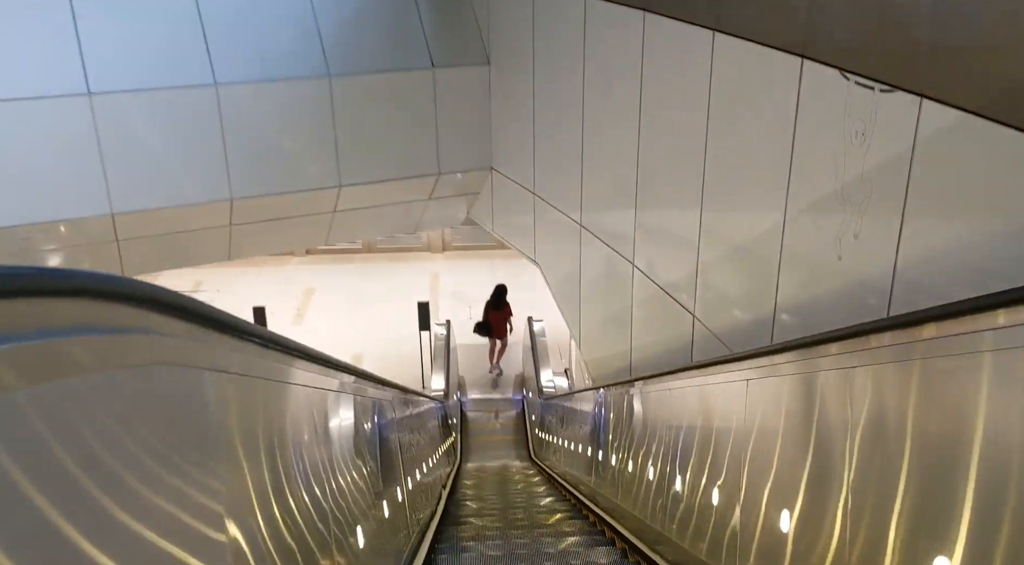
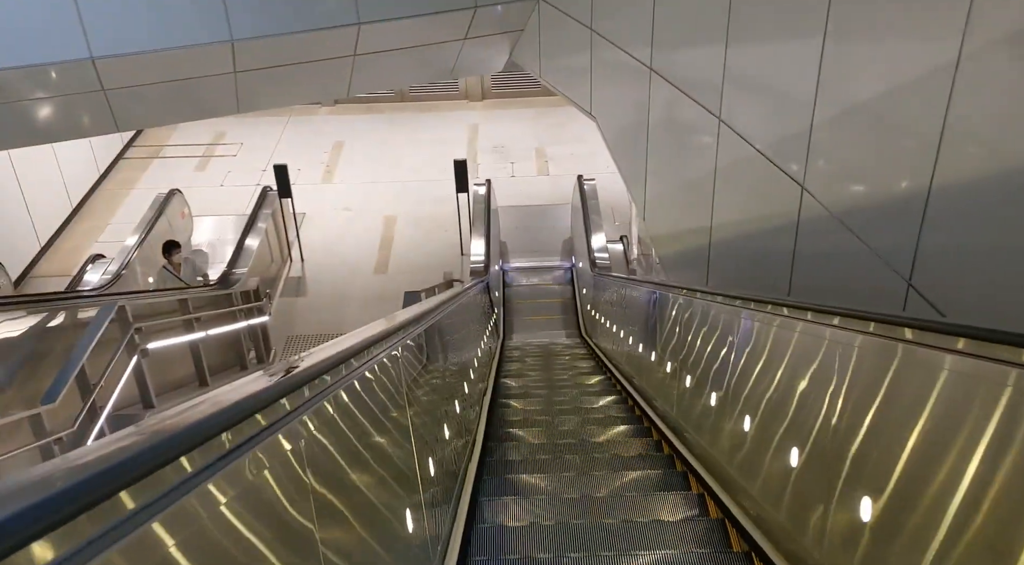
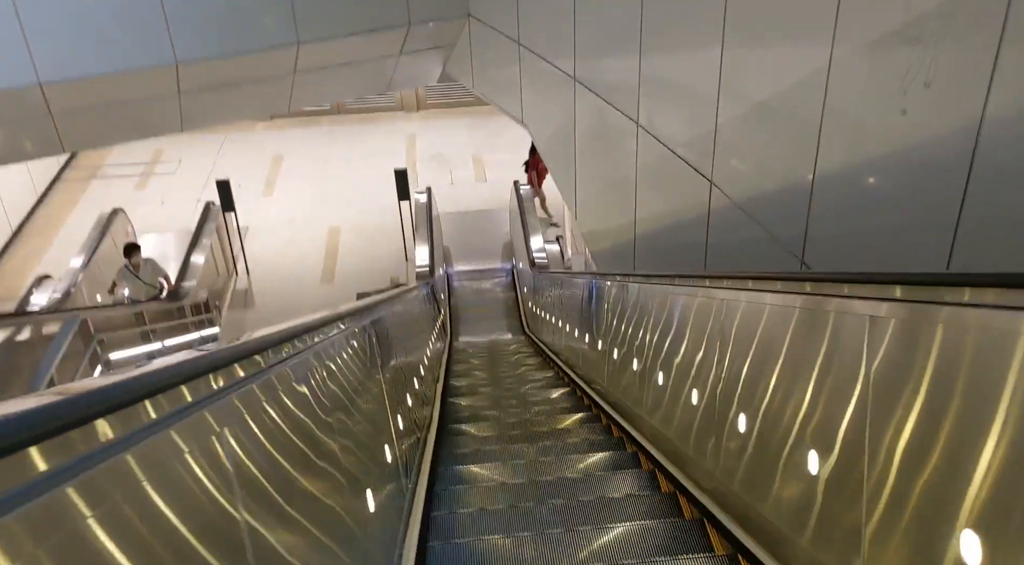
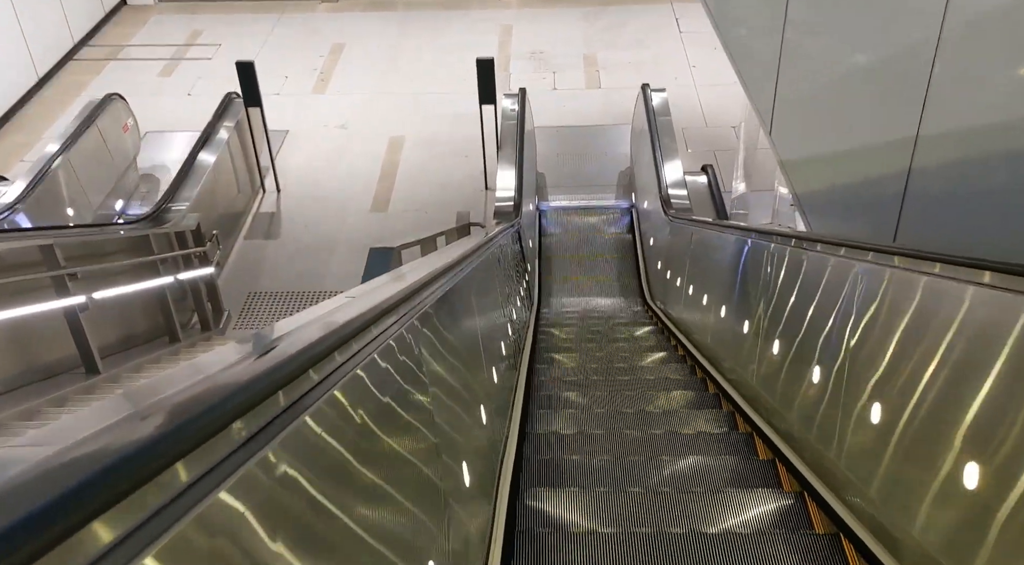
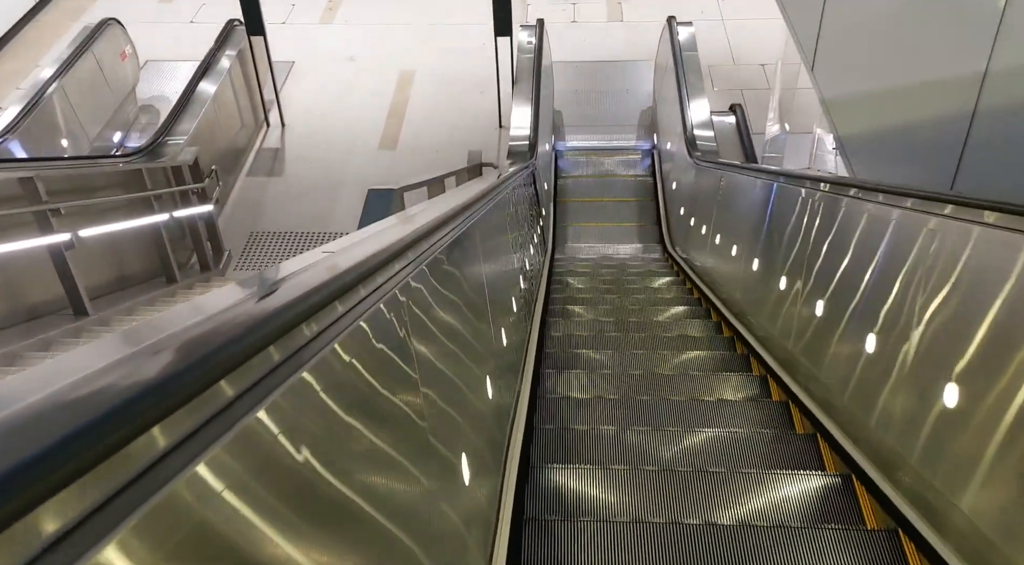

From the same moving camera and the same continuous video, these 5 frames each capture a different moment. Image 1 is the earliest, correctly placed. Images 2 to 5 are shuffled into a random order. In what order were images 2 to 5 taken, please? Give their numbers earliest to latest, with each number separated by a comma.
3, 2, 4, 5
